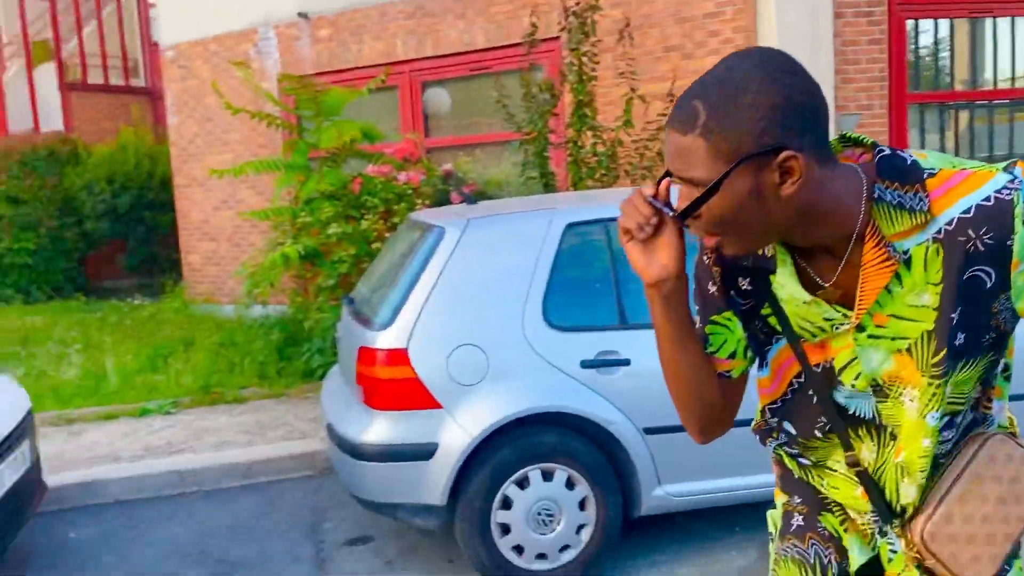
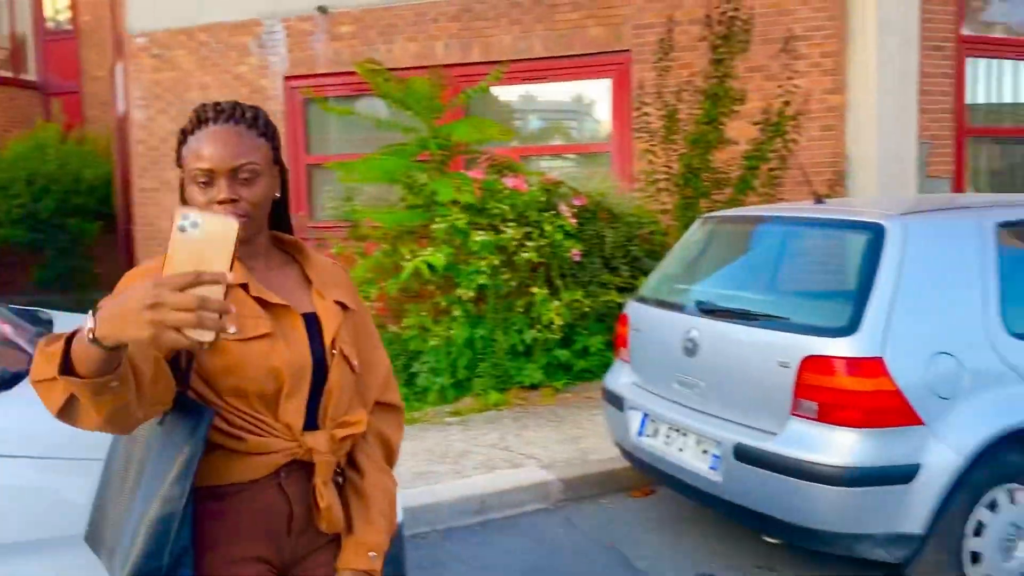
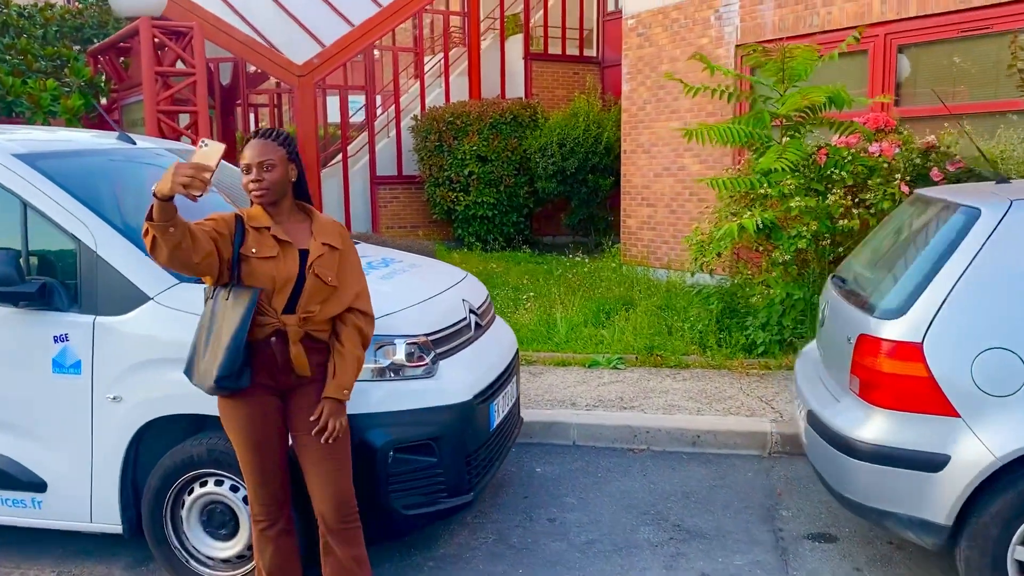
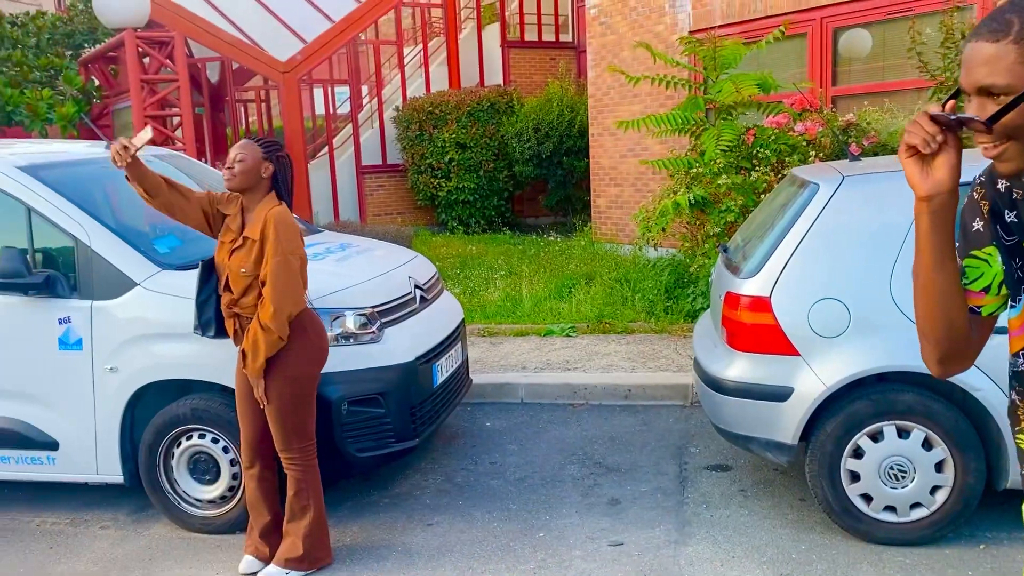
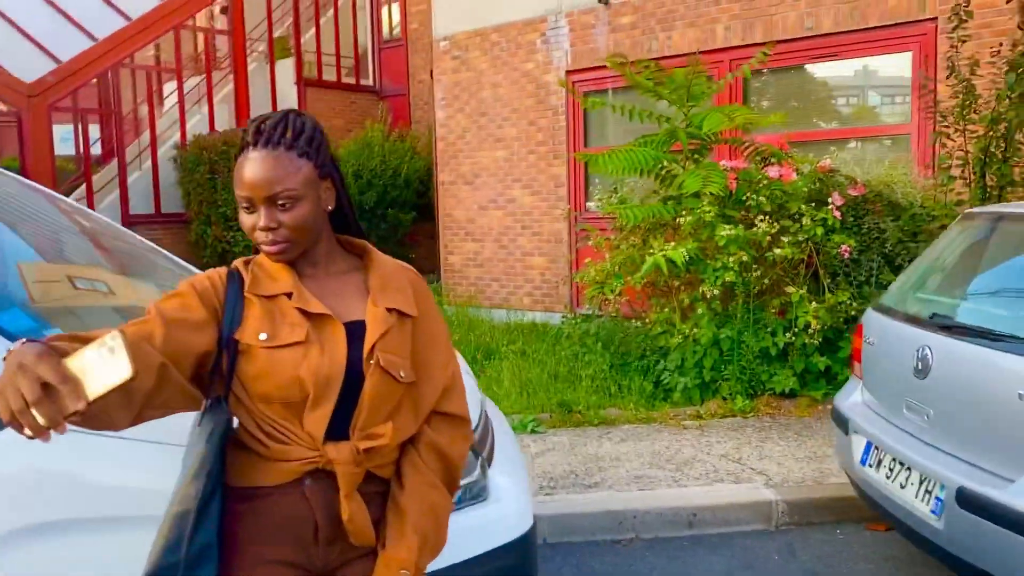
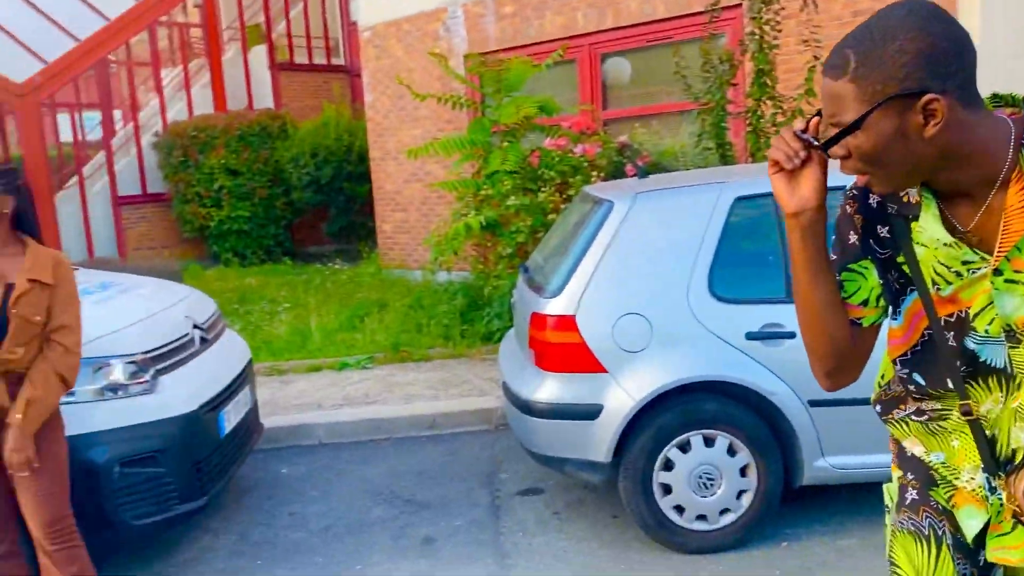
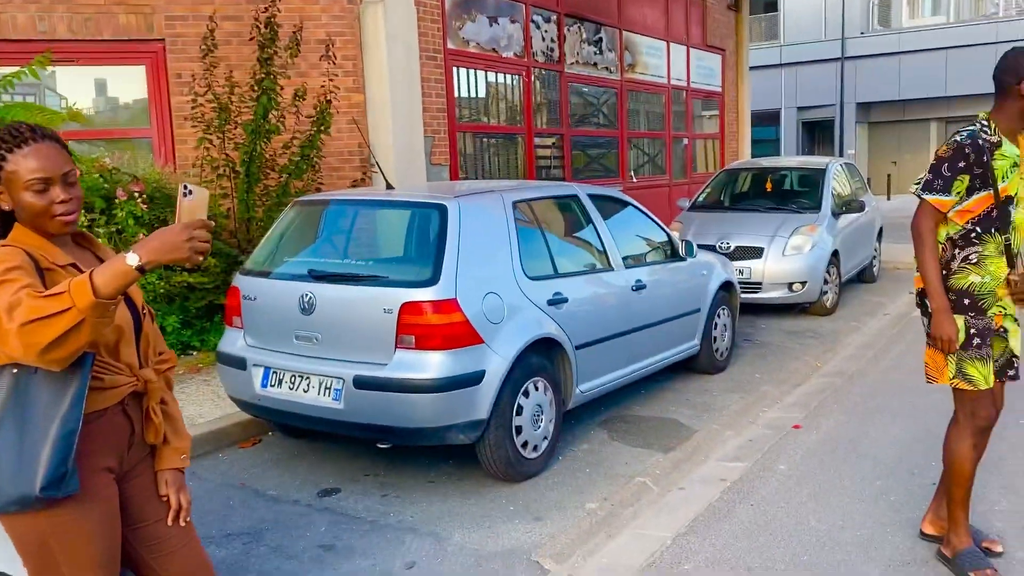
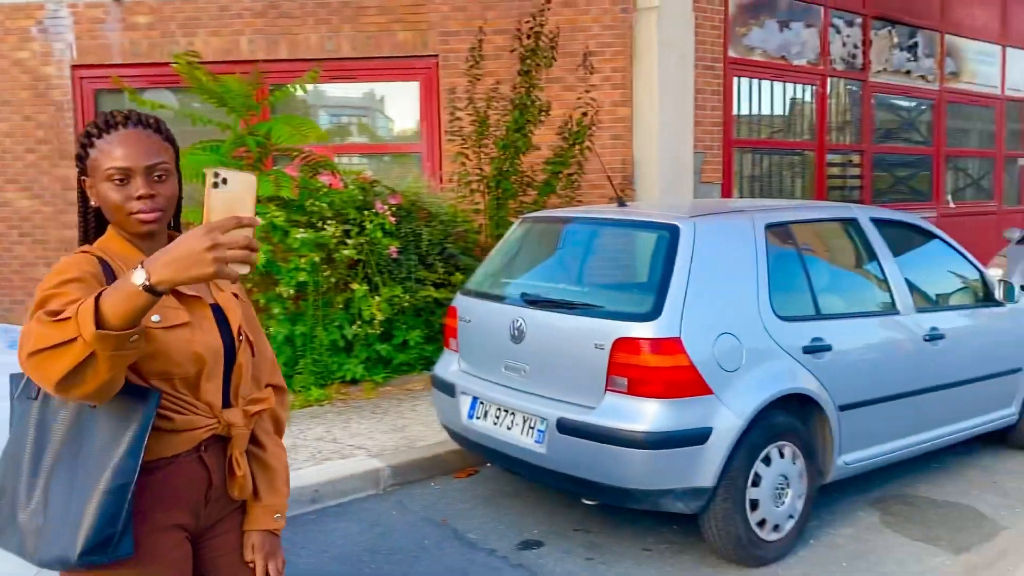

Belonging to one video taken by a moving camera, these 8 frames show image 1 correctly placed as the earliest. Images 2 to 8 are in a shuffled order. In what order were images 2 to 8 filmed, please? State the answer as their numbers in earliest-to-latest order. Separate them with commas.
6, 4, 3, 5, 2, 8, 7
